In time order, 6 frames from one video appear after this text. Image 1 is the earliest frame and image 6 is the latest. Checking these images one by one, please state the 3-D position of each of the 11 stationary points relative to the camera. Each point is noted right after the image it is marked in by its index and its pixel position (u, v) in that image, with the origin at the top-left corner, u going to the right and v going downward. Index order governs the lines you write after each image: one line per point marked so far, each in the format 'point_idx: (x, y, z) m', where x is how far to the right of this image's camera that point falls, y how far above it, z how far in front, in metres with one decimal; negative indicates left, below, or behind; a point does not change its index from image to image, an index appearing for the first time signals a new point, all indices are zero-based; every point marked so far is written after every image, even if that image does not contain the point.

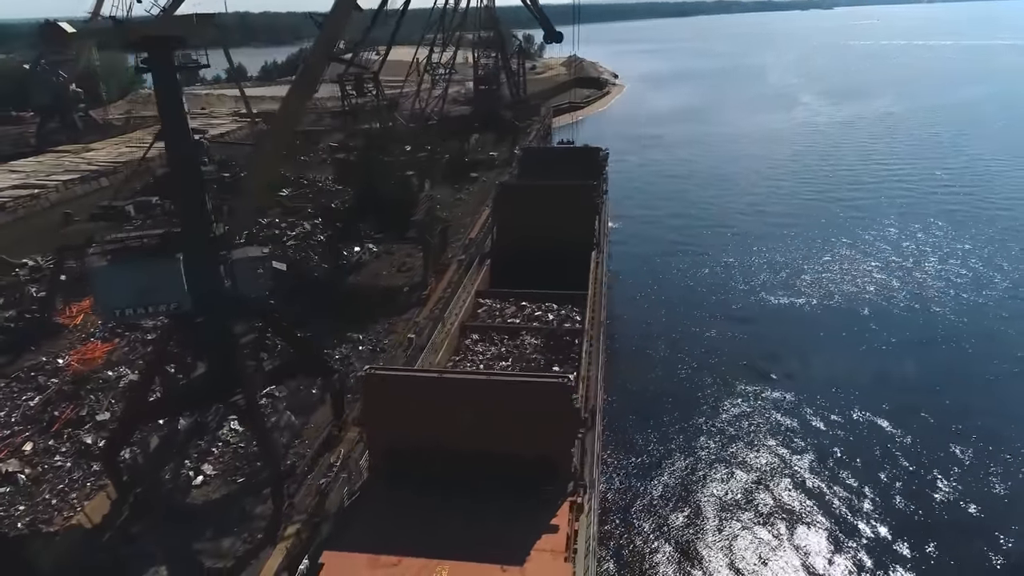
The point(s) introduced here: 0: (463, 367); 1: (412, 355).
0: (-1.2, -1.8, +16.5) m
1: (-2.3, -1.6, +16.4) m
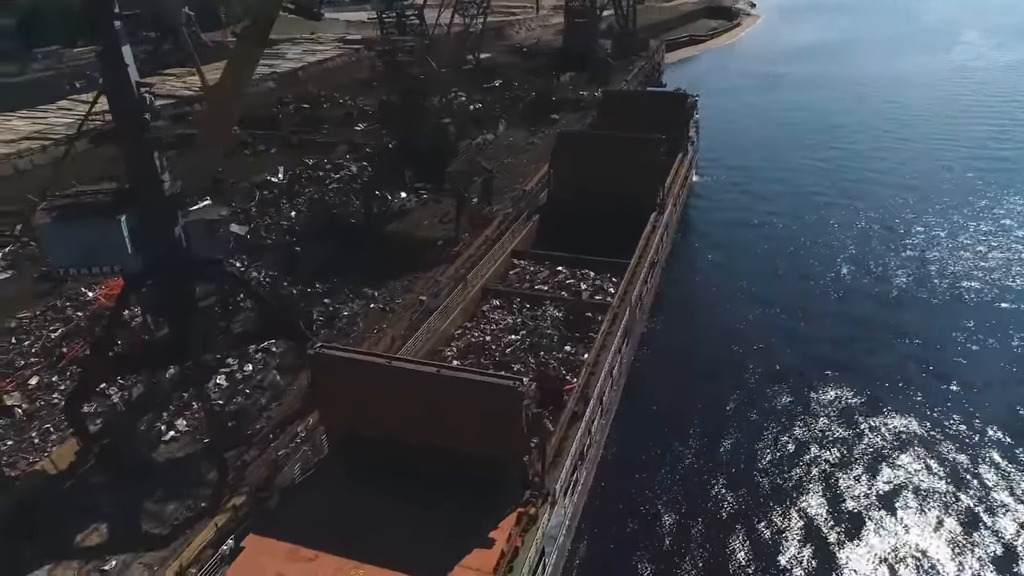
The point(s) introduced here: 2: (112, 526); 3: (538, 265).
0: (-0.9, -1.0, +15.6) m
1: (-2.1, -0.7, +15.7) m
2: (-5.9, -3.5, +10.5) m
3: (+0.7, +0.6, +18.8) m
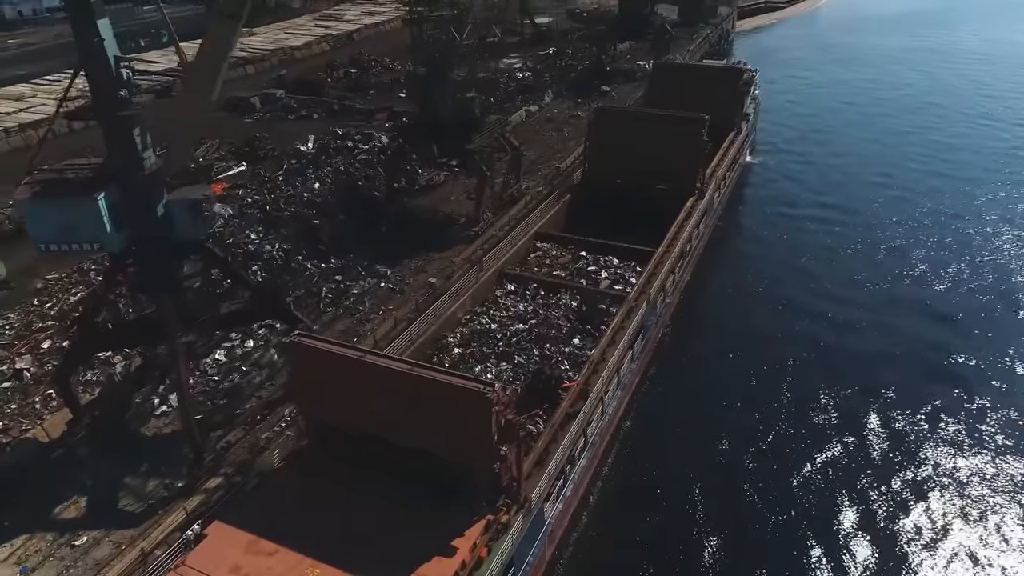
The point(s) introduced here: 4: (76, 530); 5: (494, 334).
0: (-0.7, -0.7, +15.1) m
1: (-1.9, -0.3, +15.3) m
2: (-6.2, -3.1, +10.6) m
3: (+1.2, +1.0, +18.1) m
4: (-6.1, -3.4, +10.1) m
5: (-0.4, -0.9, +14.6) m
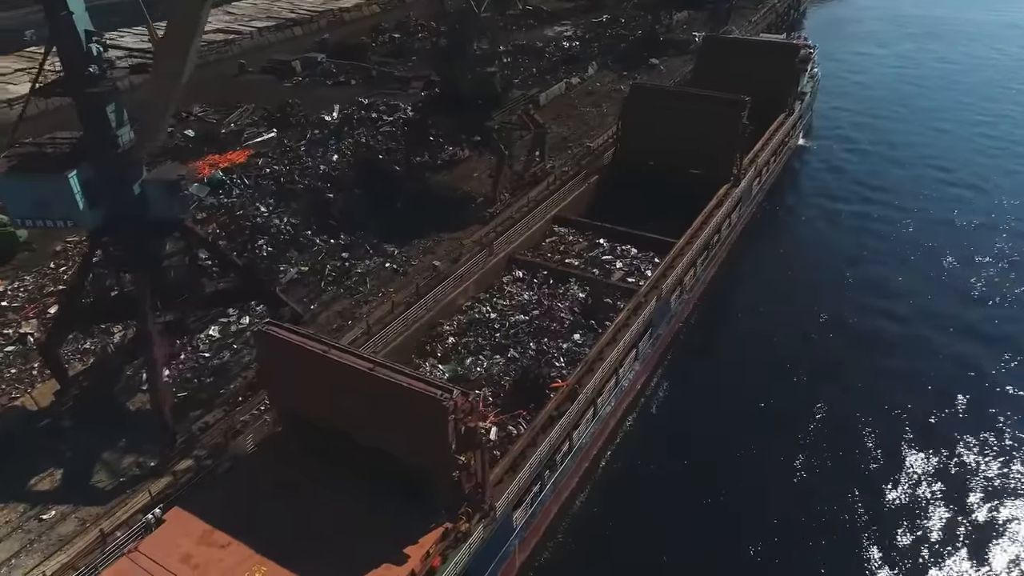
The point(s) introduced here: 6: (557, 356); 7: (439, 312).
0: (-0.7, -0.4, +14.6) m
1: (-1.8, 0.0, +14.9) m
2: (-6.7, -2.8, +10.8) m
3: (+1.6, +1.3, +17.4) m
4: (-6.6, -3.1, +10.3) m
5: (-0.4, -0.7, +14.1) m
6: (+0.8, -1.3, +13.2) m
7: (-1.4, -0.5, +14.2) m
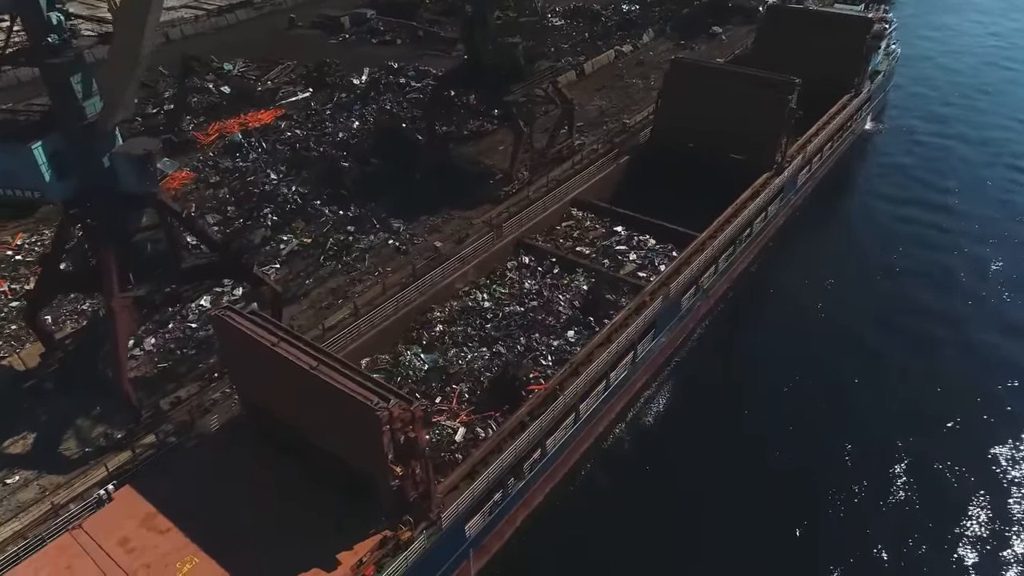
0: (-0.7, -0.2, +14.1) m
1: (-1.8, +0.4, +14.4) m
2: (-7.2, -2.3, +11.0) m
3: (+1.9, +1.6, +16.5) m
4: (-7.3, -2.6, +10.5) m
5: (-0.5, -0.5, +13.6) m
6: (+0.6, -1.2, +12.6) m
7: (-1.5, -0.2, +13.7) m
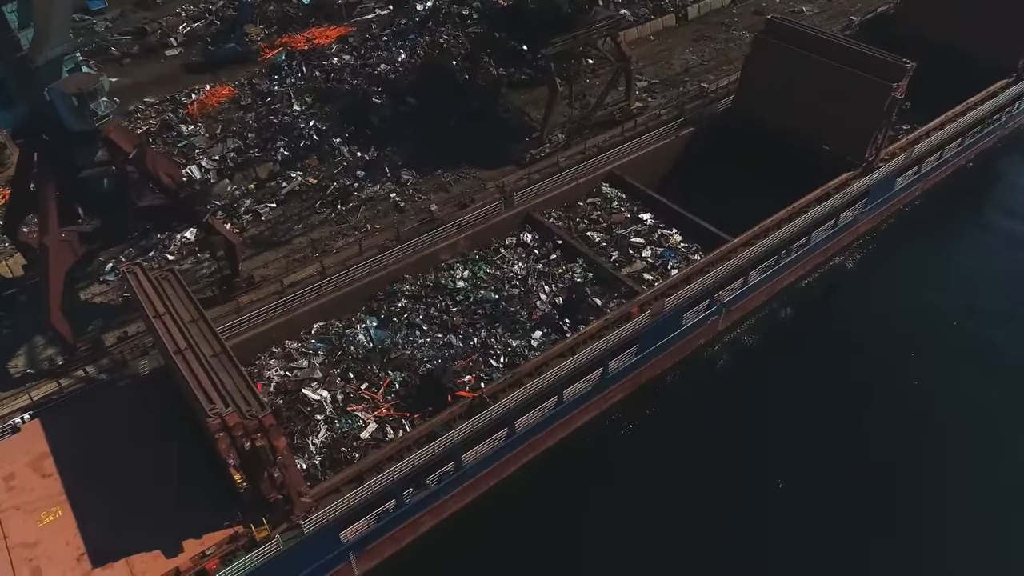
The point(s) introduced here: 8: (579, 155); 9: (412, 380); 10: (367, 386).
0: (-1.0, +0.3, +13.1) m
1: (-1.9, +1.0, +13.5) m
2: (-8.3, -1.0, +11.5) m
3: (+2.3, +1.8, +14.6) m
4: (-8.5, -1.3, +11.1) m
5: (-1.0, -0.1, +12.5) m
6: (-0.2, -1.1, +11.5) m
7: (-1.9, +0.4, +12.8) m
8: (+1.4, +2.9, +15.3) m
9: (-1.5, -1.4, +11.1) m
10: (-2.2, -1.5, +11.0) m
